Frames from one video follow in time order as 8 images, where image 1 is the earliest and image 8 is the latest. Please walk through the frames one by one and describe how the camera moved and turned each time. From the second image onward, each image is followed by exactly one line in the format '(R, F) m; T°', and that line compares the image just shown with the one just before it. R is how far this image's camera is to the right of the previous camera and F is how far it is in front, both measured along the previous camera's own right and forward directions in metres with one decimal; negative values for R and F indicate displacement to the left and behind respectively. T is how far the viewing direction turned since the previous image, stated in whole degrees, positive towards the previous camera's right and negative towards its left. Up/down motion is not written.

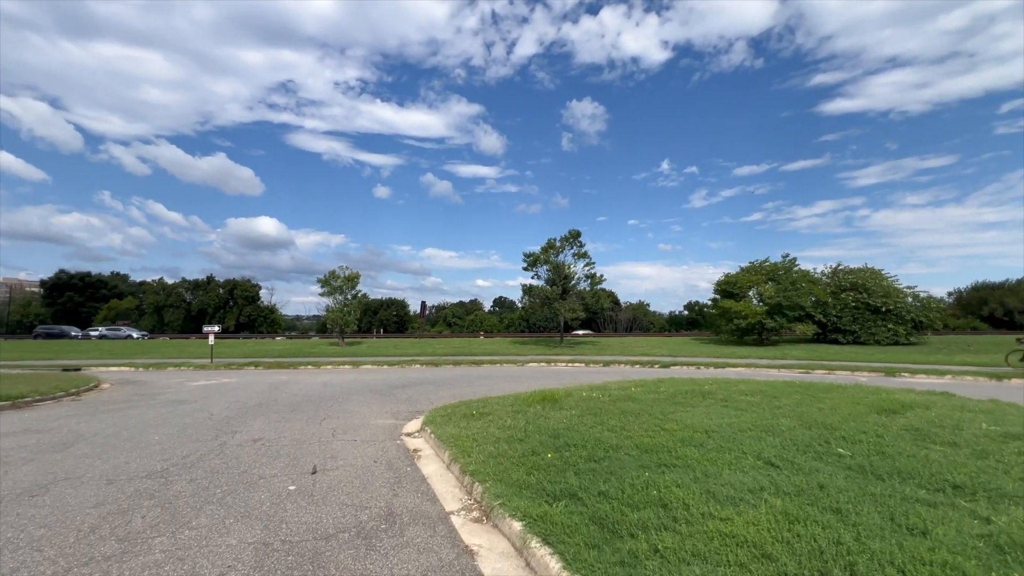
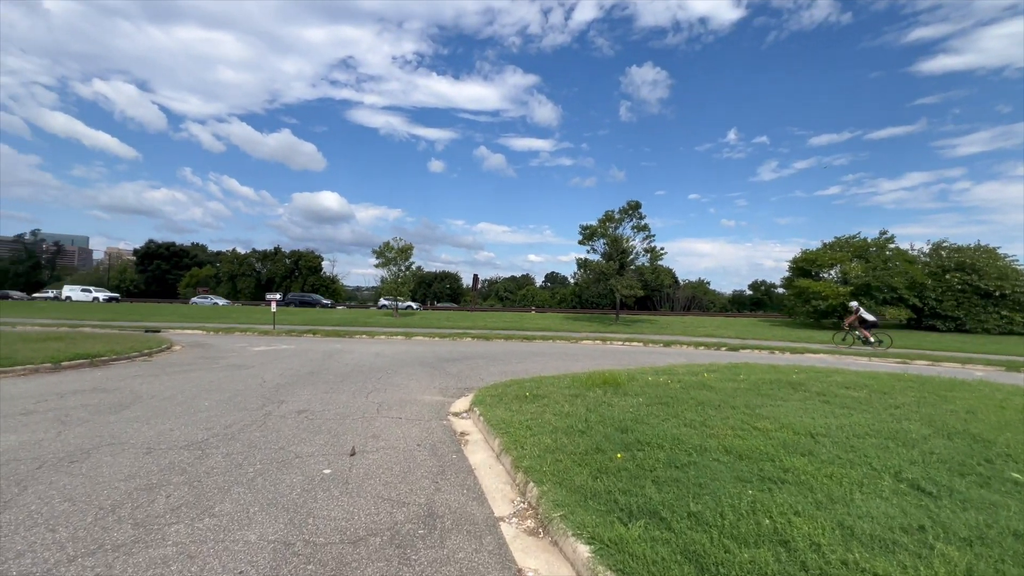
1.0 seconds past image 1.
(-0.1, +1.0) m; -7°
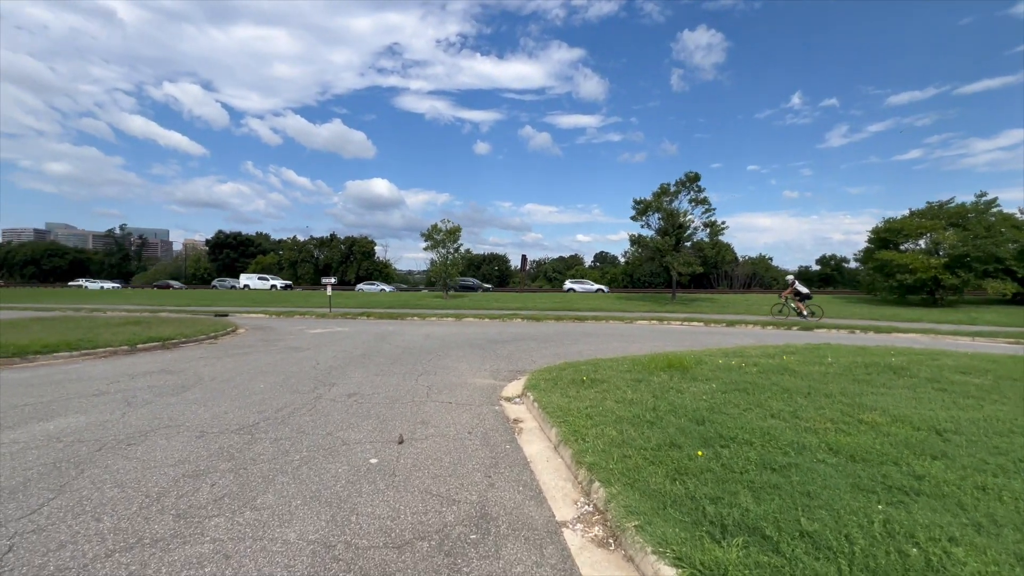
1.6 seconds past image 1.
(-0.1, +0.6) m; -6°
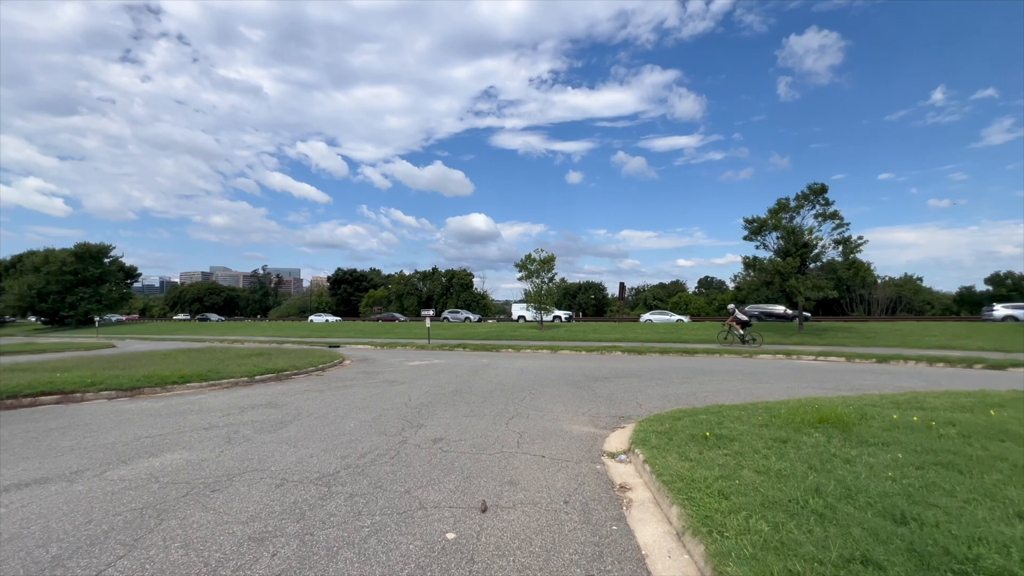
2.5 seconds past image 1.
(-0.1, +0.9) m; -12°
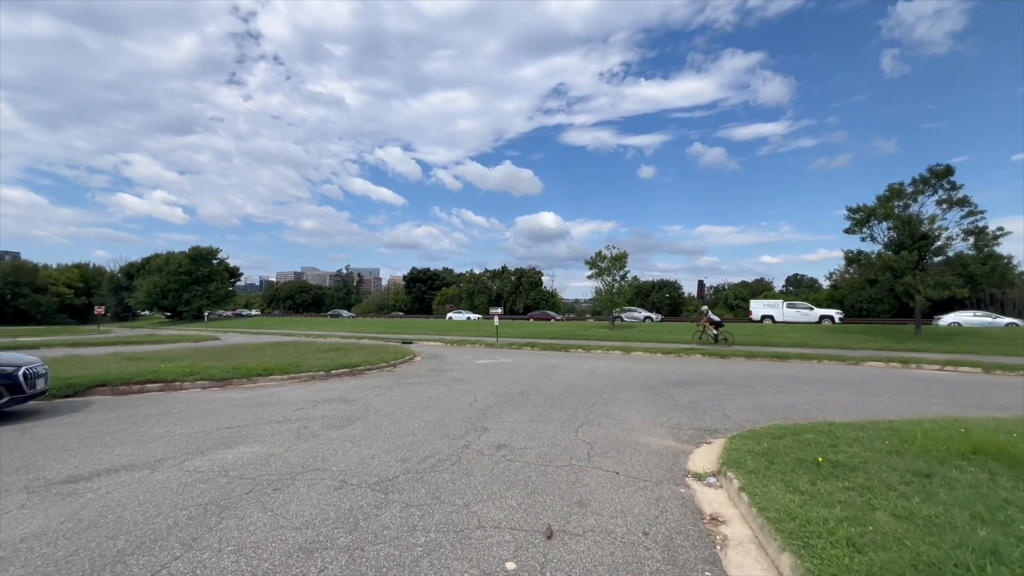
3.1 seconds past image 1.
(0.0, +0.6) m; -9°
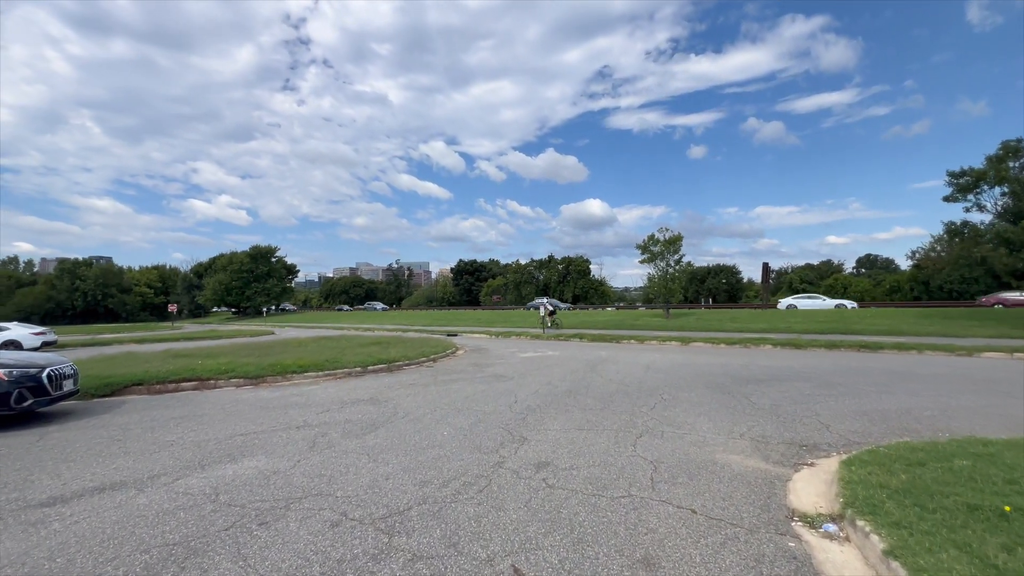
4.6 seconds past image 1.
(+0.1, +1.3) m; -6°
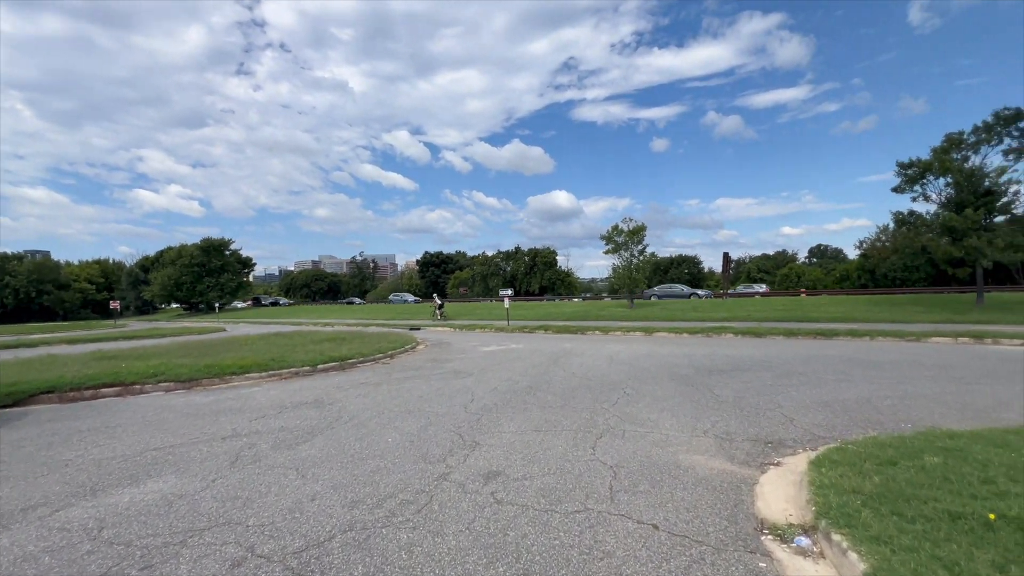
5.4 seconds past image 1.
(+0.3, +0.6) m; +4°
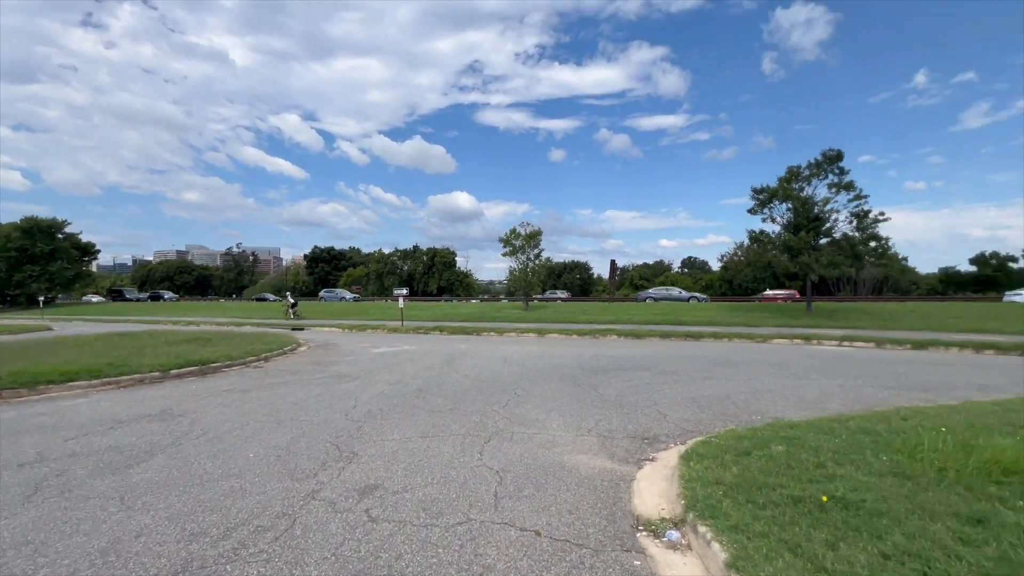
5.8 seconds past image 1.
(+0.1, +0.2) m; +13°
